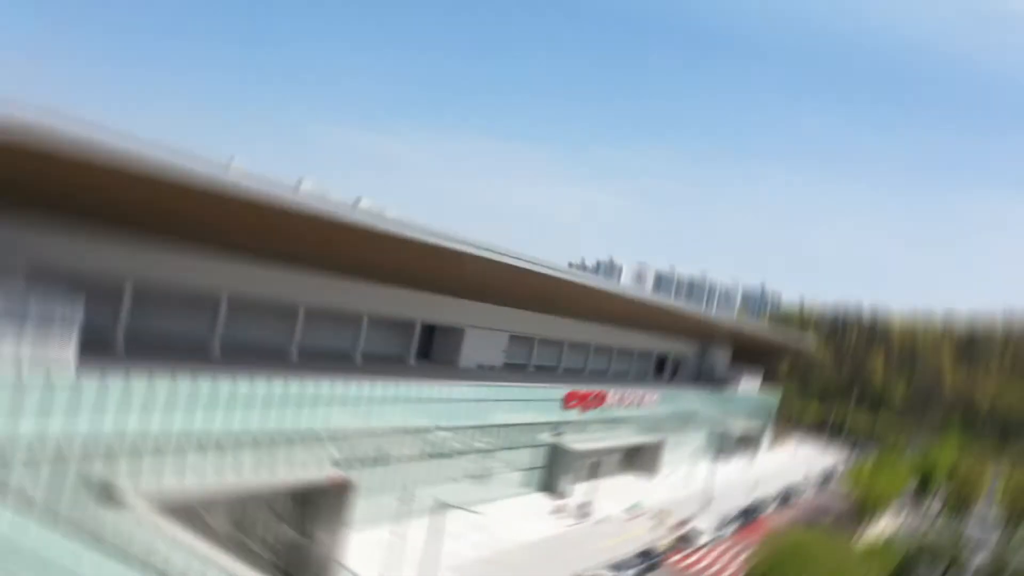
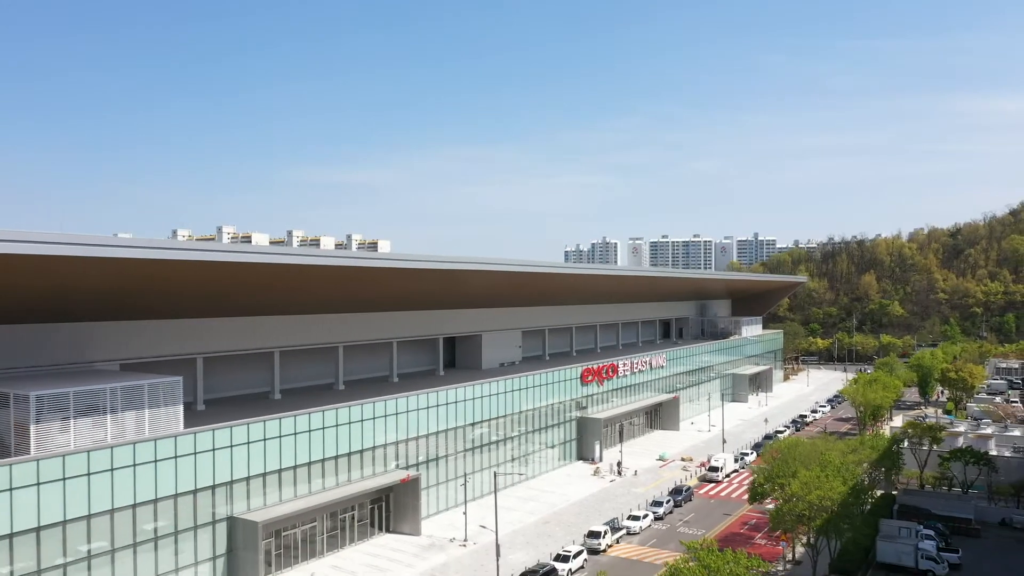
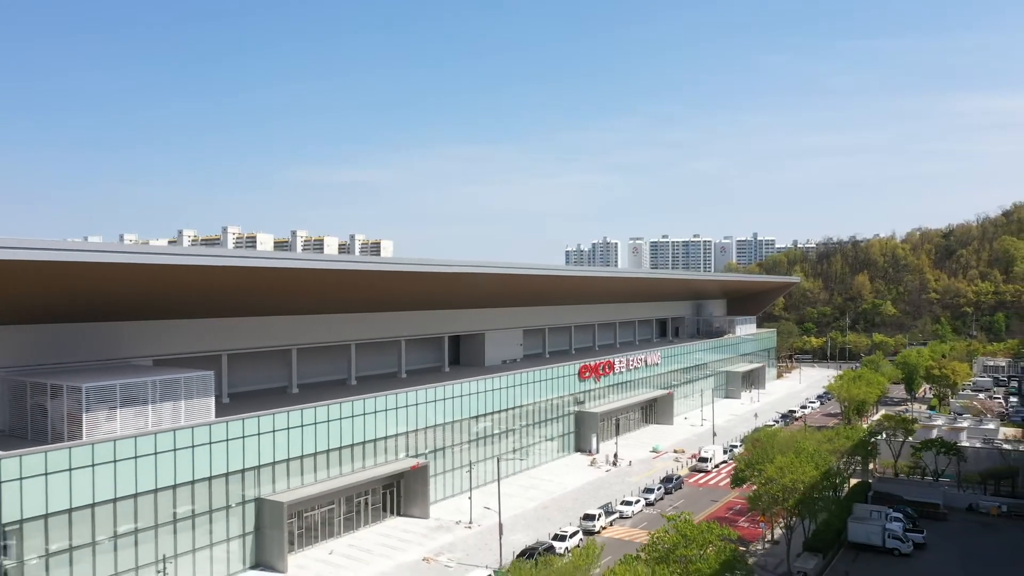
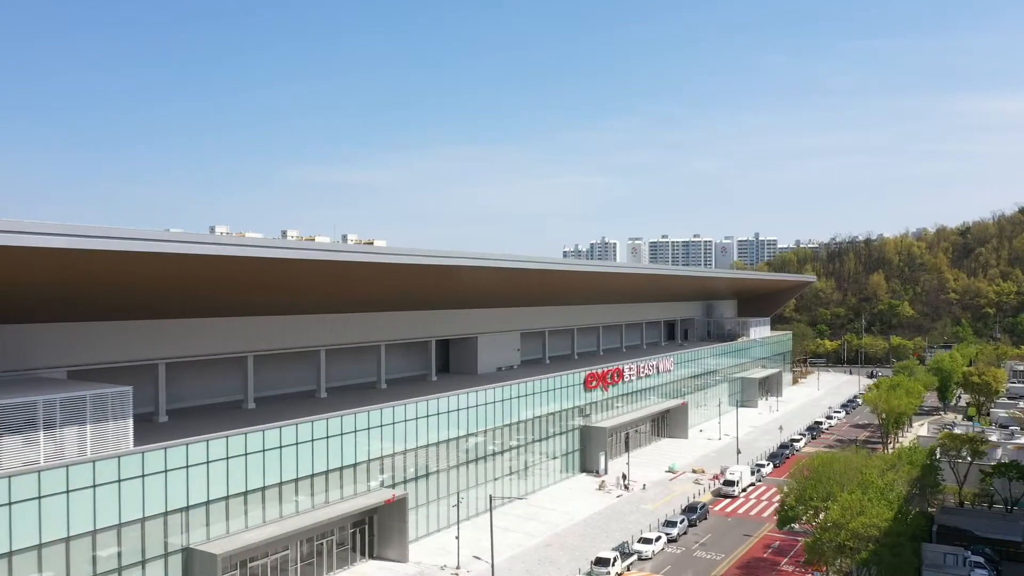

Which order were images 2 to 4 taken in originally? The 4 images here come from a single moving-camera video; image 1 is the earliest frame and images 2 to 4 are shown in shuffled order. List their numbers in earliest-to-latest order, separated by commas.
4, 2, 3
